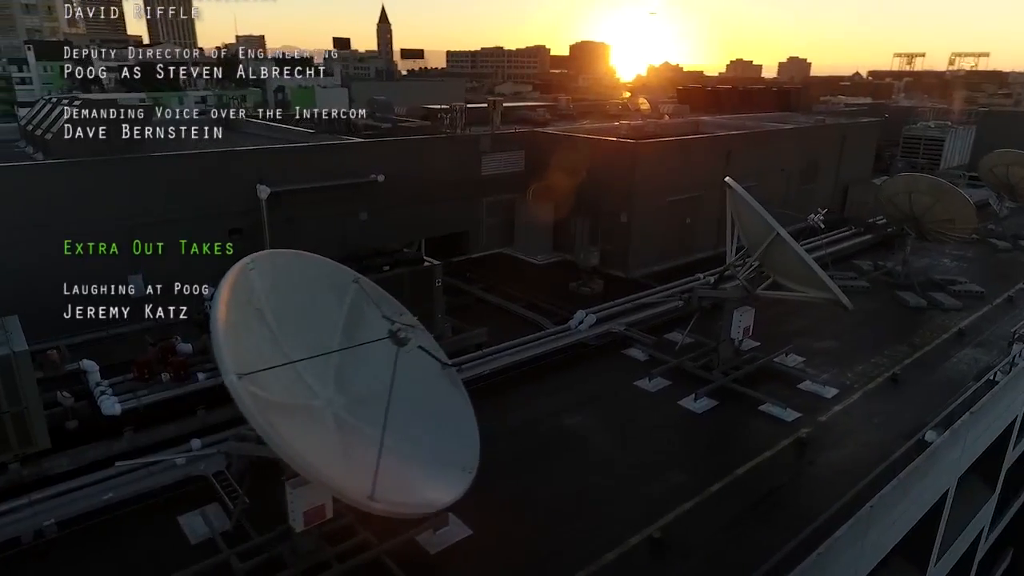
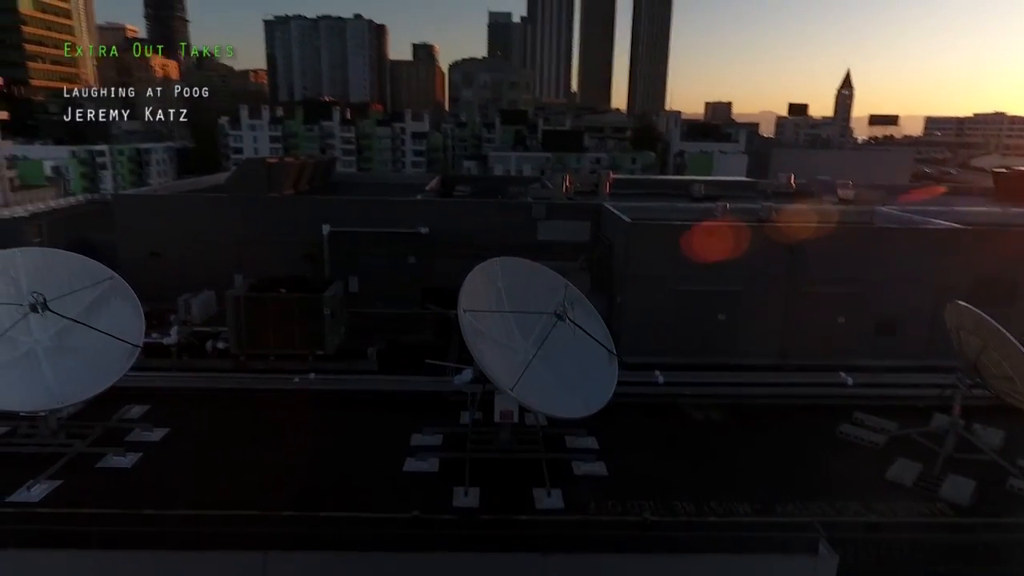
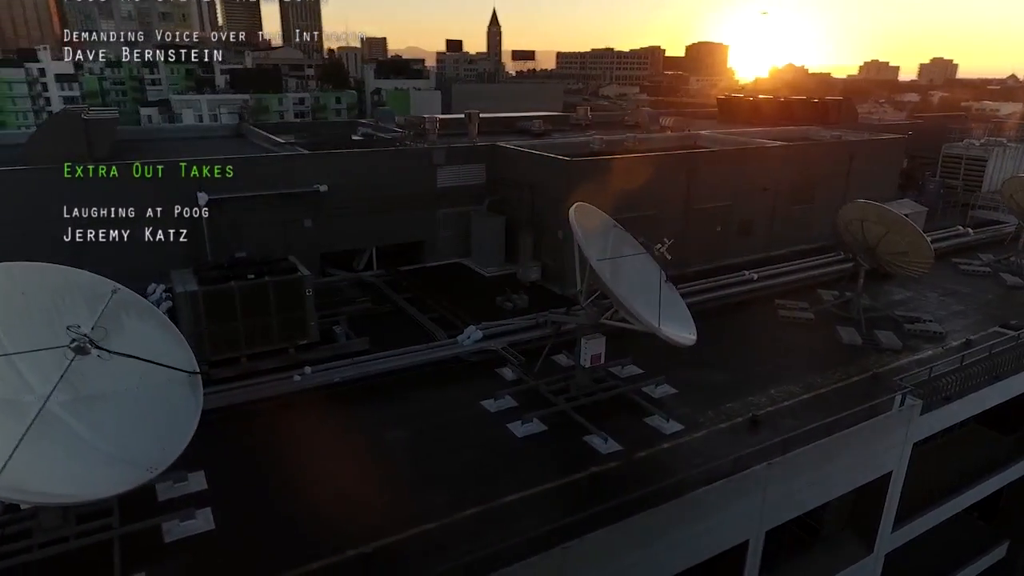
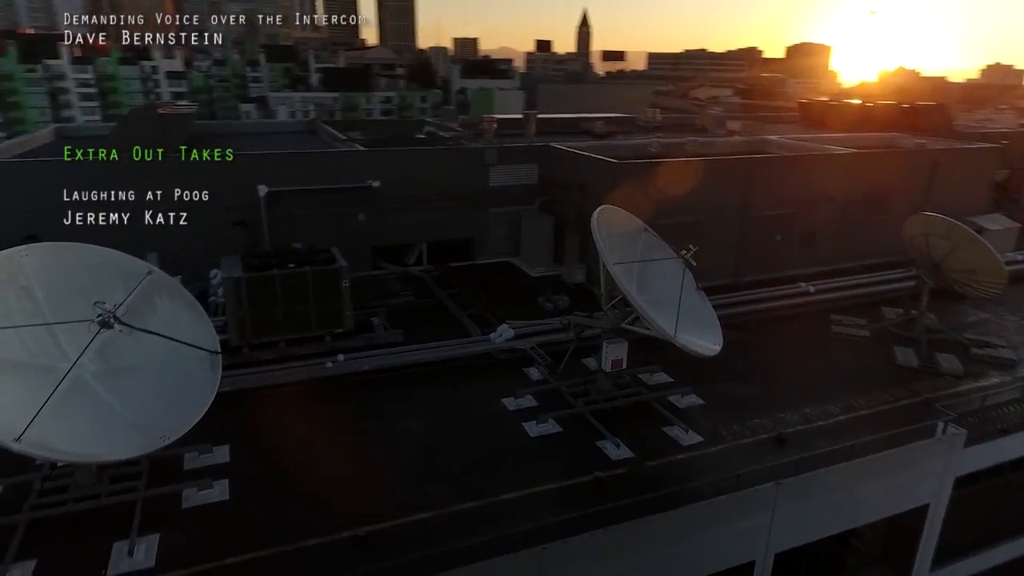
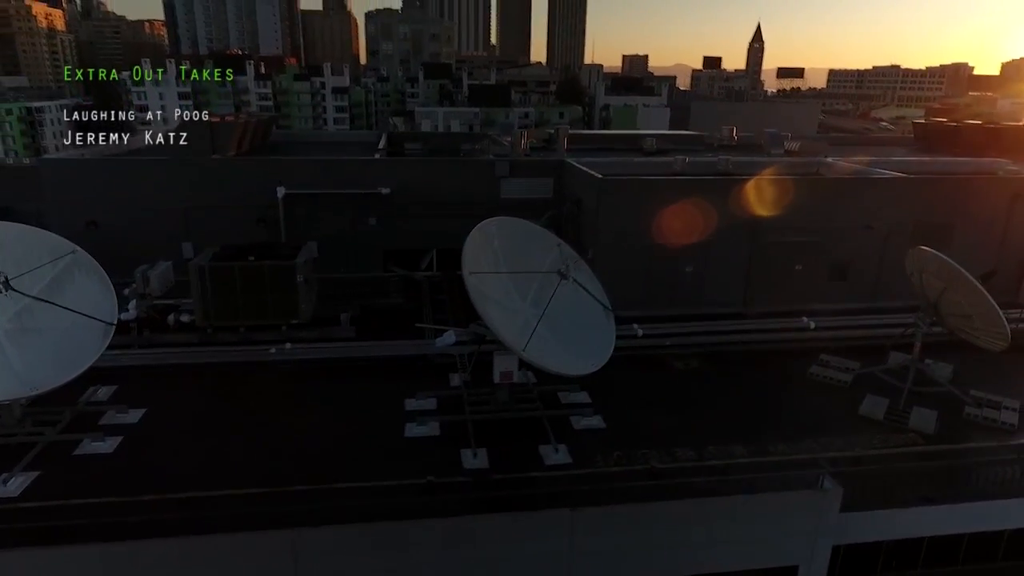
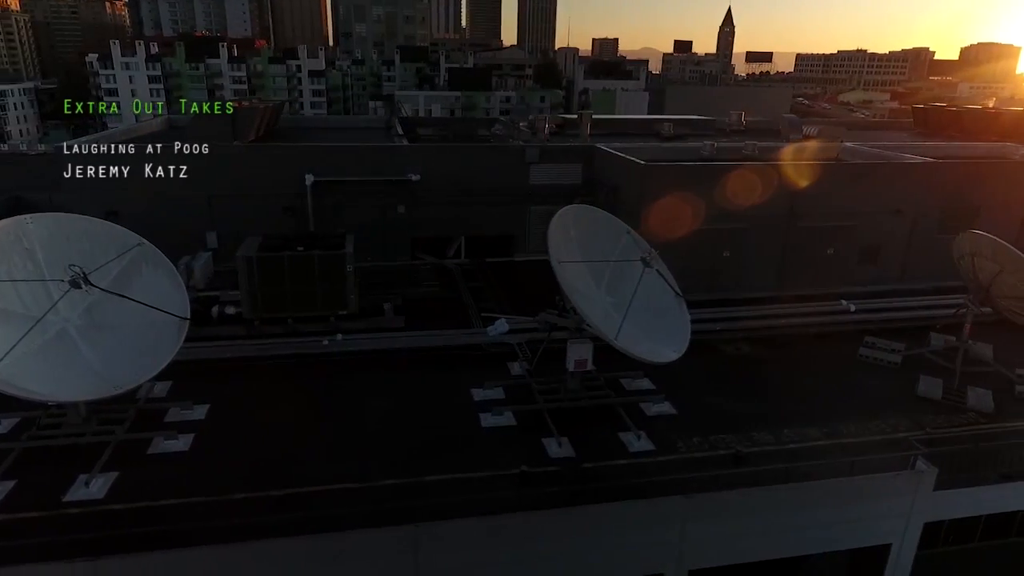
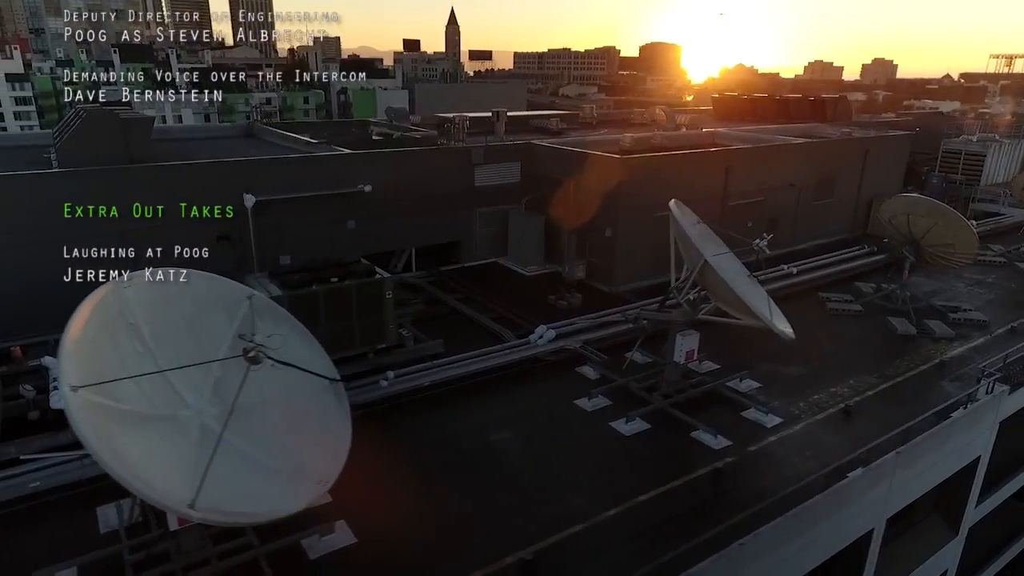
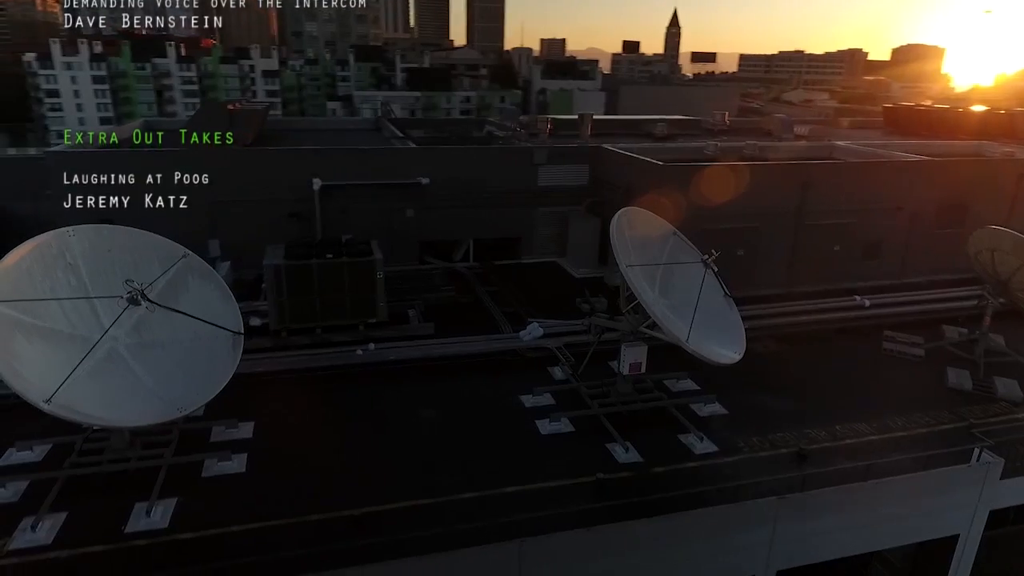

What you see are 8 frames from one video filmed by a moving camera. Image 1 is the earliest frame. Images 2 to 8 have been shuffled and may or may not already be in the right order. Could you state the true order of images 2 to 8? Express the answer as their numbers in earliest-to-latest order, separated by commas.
7, 3, 4, 8, 6, 5, 2
